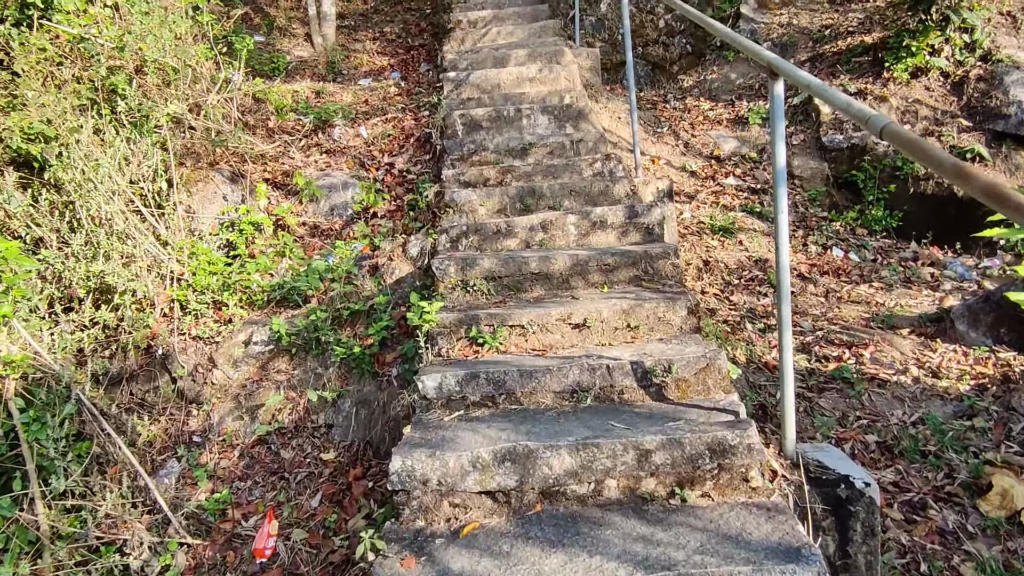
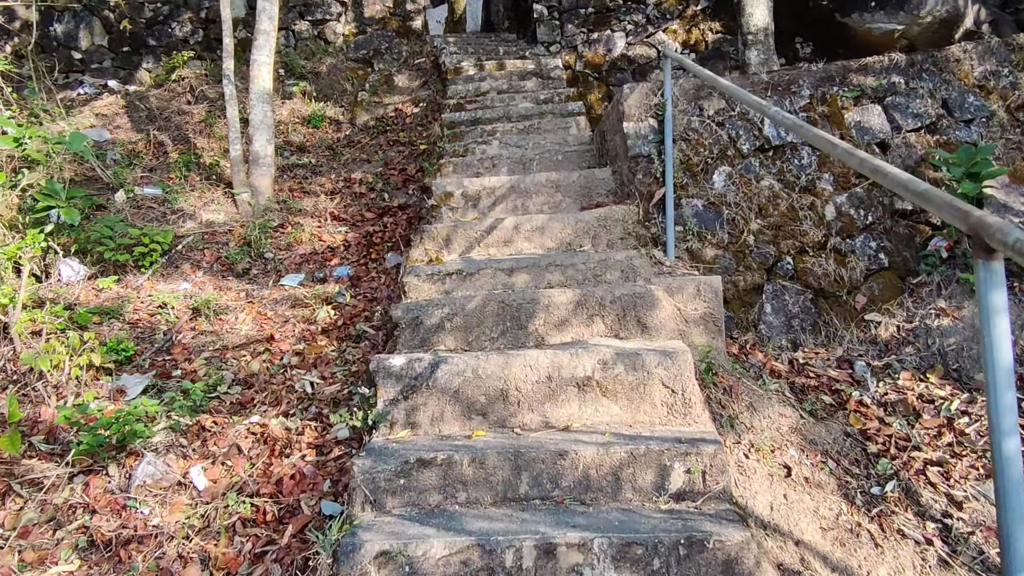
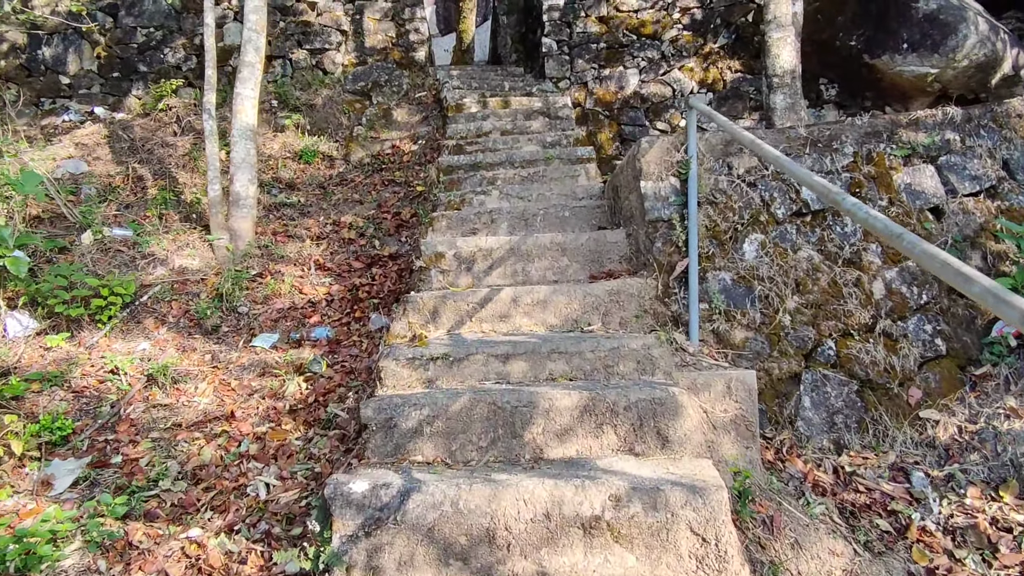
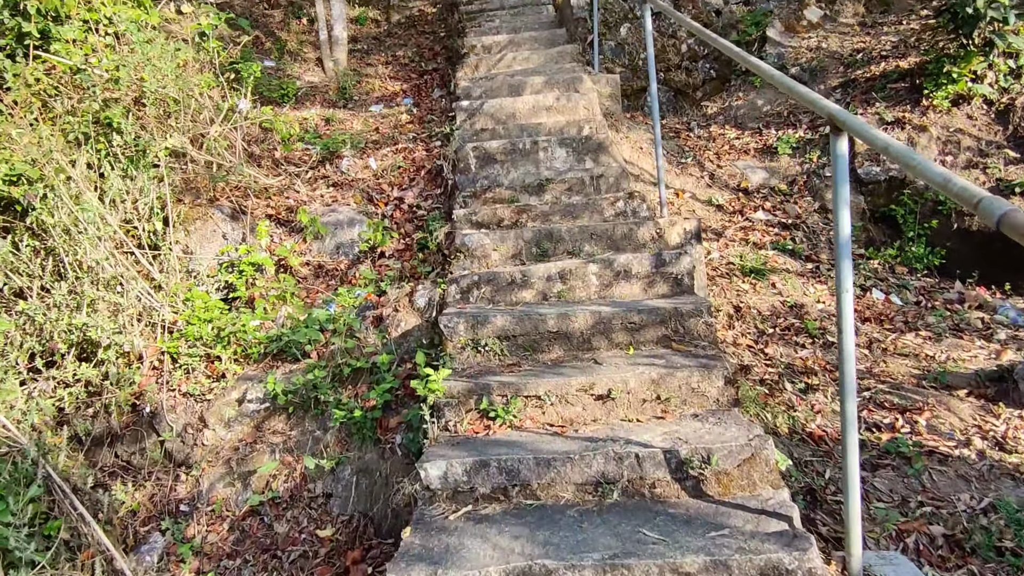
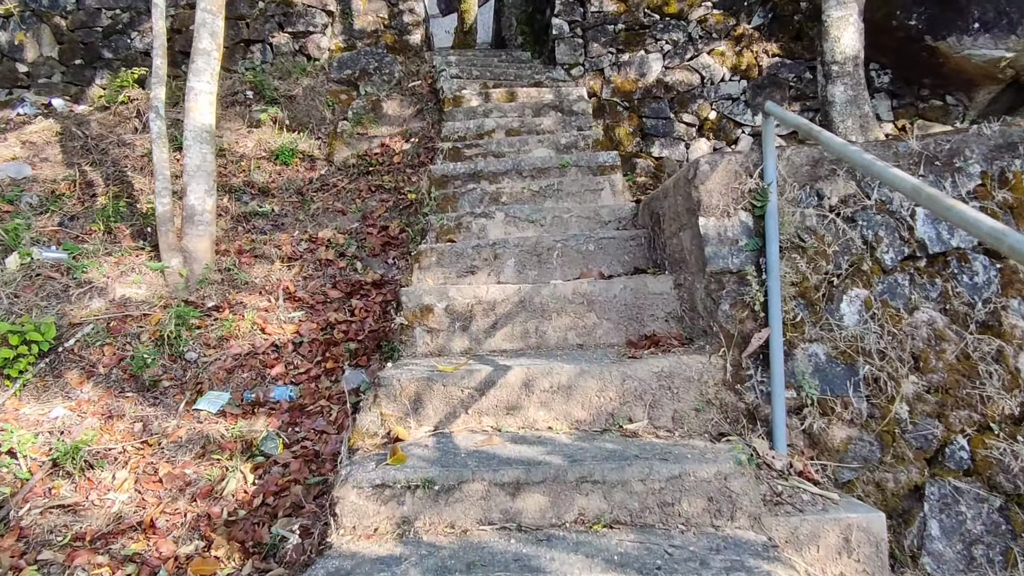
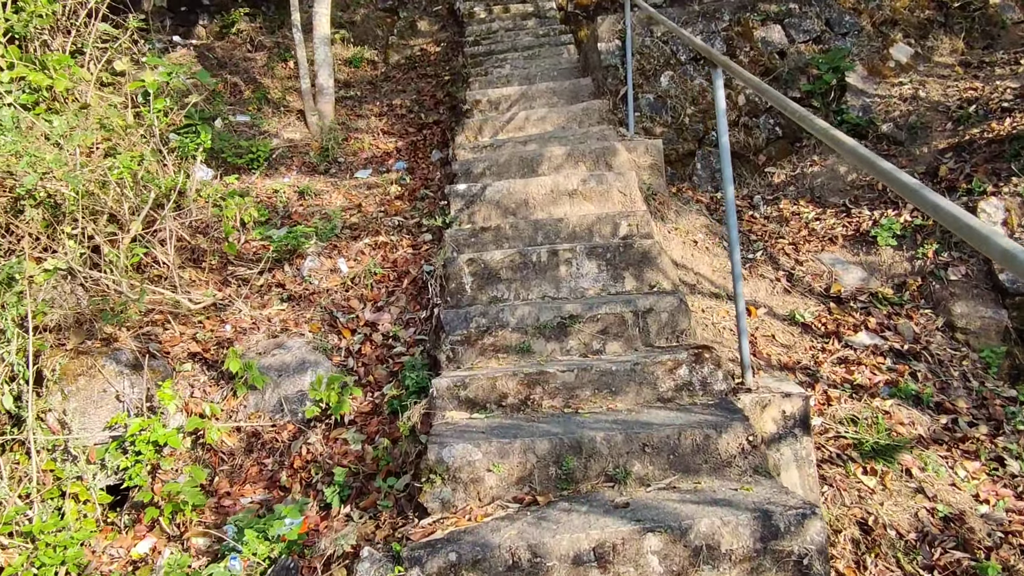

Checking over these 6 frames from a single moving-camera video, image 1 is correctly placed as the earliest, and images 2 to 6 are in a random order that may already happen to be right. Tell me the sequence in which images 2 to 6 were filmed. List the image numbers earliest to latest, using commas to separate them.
4, 6, 2, 3, 5
